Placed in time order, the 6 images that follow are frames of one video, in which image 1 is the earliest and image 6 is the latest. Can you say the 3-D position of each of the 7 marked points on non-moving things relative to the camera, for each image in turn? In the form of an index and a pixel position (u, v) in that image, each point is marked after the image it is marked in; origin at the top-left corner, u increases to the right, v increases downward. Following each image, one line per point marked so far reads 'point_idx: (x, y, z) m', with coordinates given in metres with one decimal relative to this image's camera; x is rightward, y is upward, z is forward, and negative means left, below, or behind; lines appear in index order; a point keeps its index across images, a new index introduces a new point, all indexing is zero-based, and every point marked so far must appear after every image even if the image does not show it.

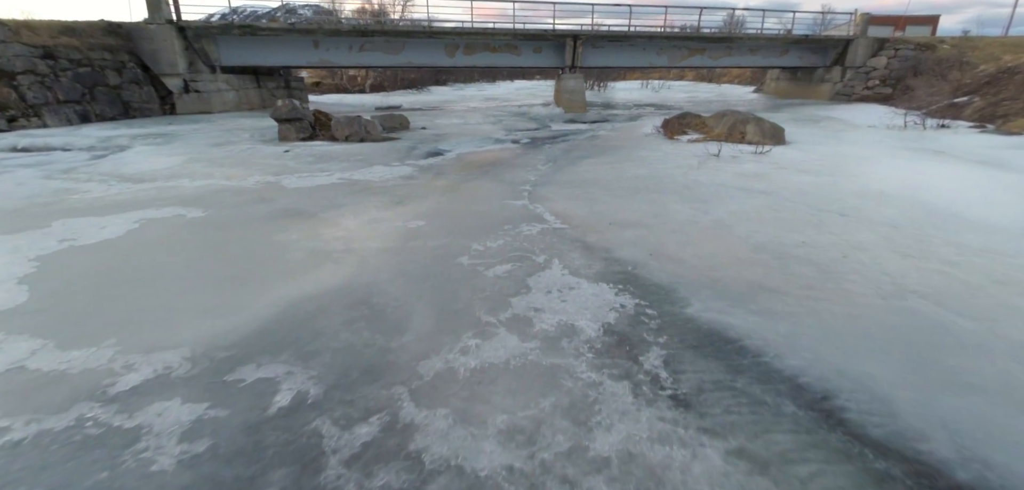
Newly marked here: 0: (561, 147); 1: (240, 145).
0: (+1.3, +2.6, +12.3) m
1: (-7.0, +2.6, +12.1) m
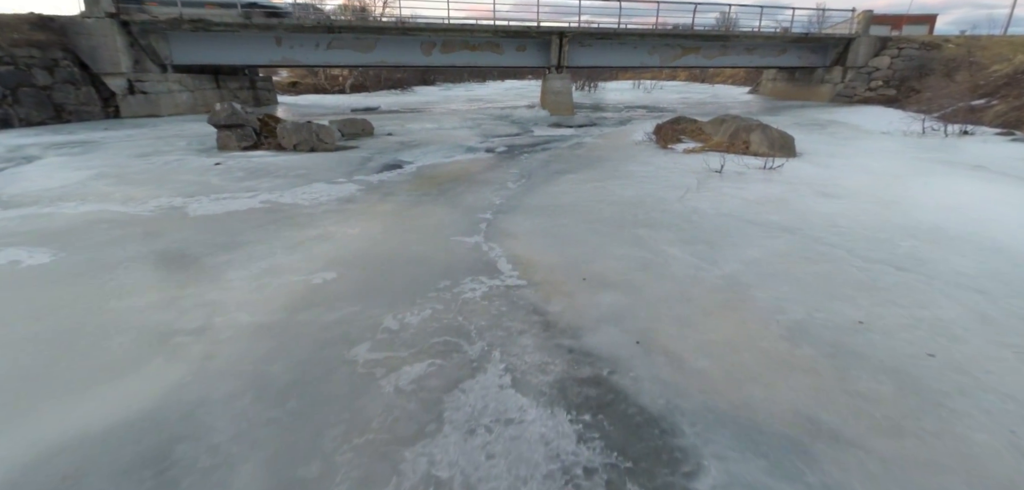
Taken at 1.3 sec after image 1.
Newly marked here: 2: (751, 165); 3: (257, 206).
0: (+0.6, +2.0, +10.8) m
1: (-7.6, +2.0, +10.5) m
2: (+4.1, +1.4, +8.1) m
3: (-3.8, +0.6, +7.0) m
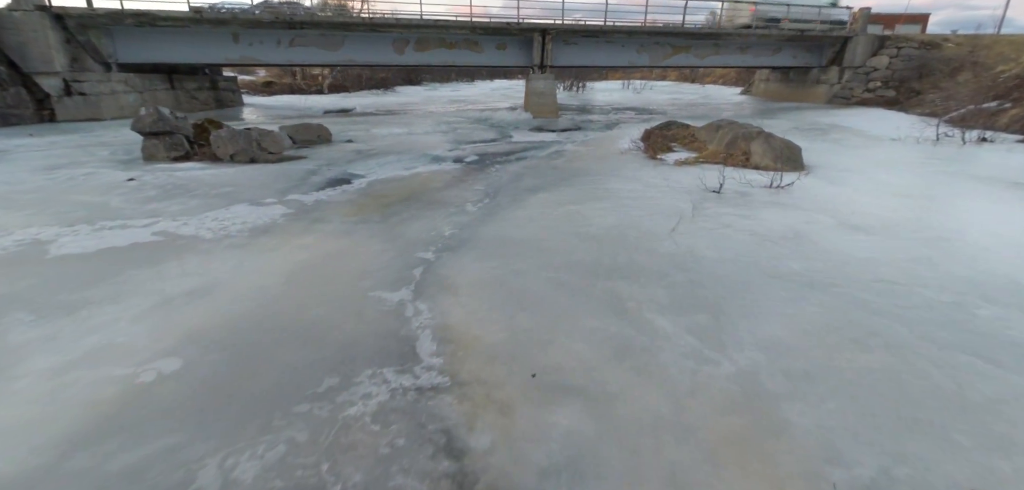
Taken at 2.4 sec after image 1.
0: (0.0, +1.5, +9.5) m
1: (-8.3, +1.5, +9.0) m
2: (+3.5, +0.9, +6.9) m
3: (-4.3, +0.1, +5.6) m
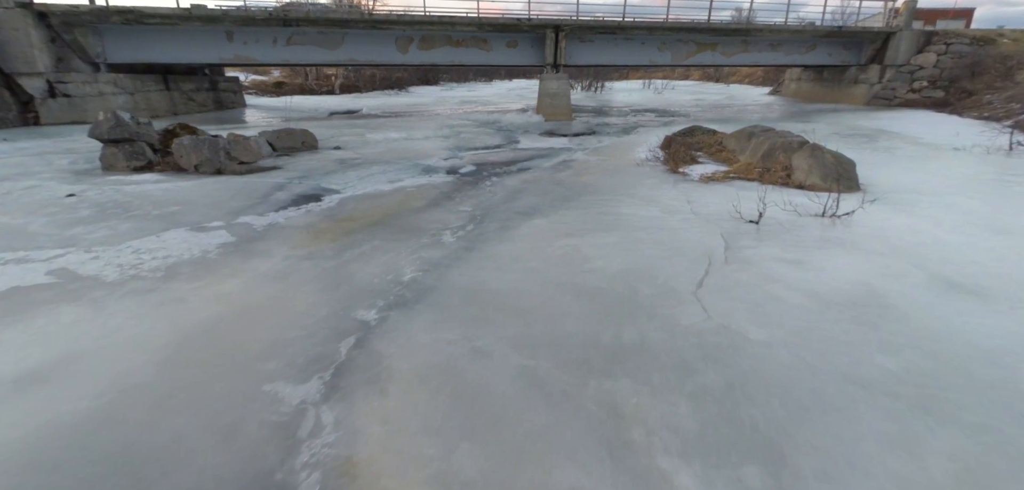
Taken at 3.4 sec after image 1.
0: (-0.1, +1.1, +8.3) m
1: (-8.3, +1.1, +8.1) m
2: (+3.4, +0.4, +5.5) m
3: (-4.6, -0.3, +4.5) m
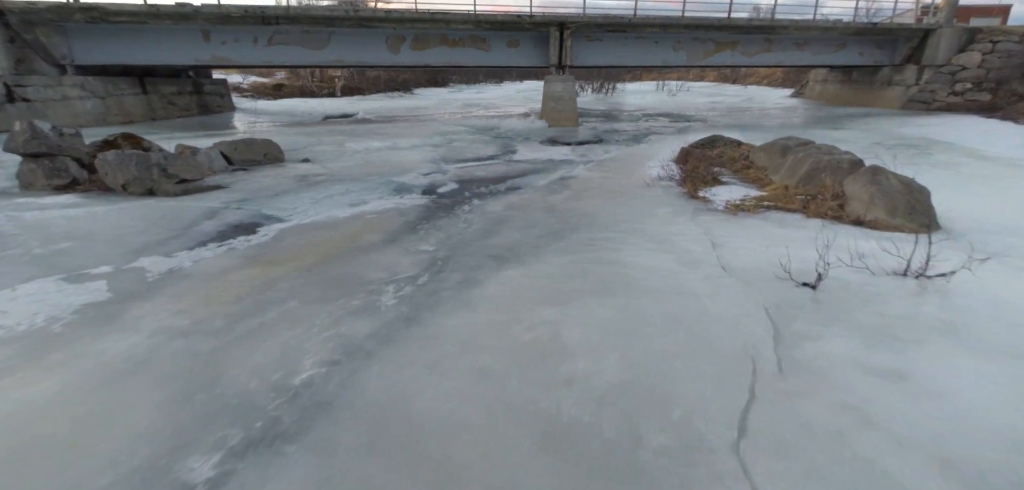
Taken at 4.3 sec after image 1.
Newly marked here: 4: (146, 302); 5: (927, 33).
0: (-0.3, +0.5, +6.8) m
1: (-8.6, +0.6, +6.9) m
2: (+3.0, -0.2, +3.9) m
3: (-4.9, -0.8, +3.2) m
4: (-3.2, -0.5, +4.1) m
5: (+16.7, +8.6, +19.0) m
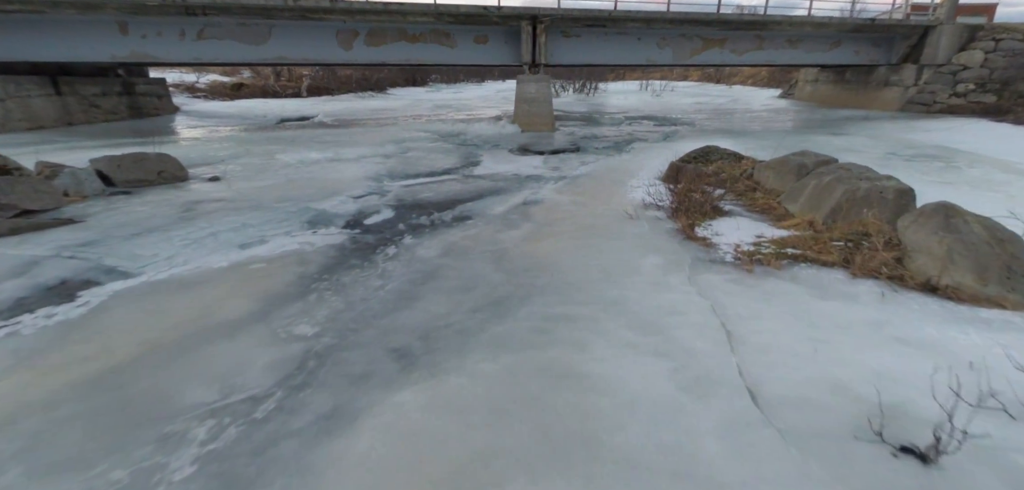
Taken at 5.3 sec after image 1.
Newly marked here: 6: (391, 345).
0: (-1.0, -0.1, +5.1) m
1: (-9.2, -0.1, +4.9) m
2: (+2.5, -0.8, +2.3) m
3: (-5.5, -1.5, +1.3) m
4: (-3.8, -1.1, +2.3) m
5: (+15.6, +8.1, +17.8) m
6: (-0.8, -0.7, +3.4) m
